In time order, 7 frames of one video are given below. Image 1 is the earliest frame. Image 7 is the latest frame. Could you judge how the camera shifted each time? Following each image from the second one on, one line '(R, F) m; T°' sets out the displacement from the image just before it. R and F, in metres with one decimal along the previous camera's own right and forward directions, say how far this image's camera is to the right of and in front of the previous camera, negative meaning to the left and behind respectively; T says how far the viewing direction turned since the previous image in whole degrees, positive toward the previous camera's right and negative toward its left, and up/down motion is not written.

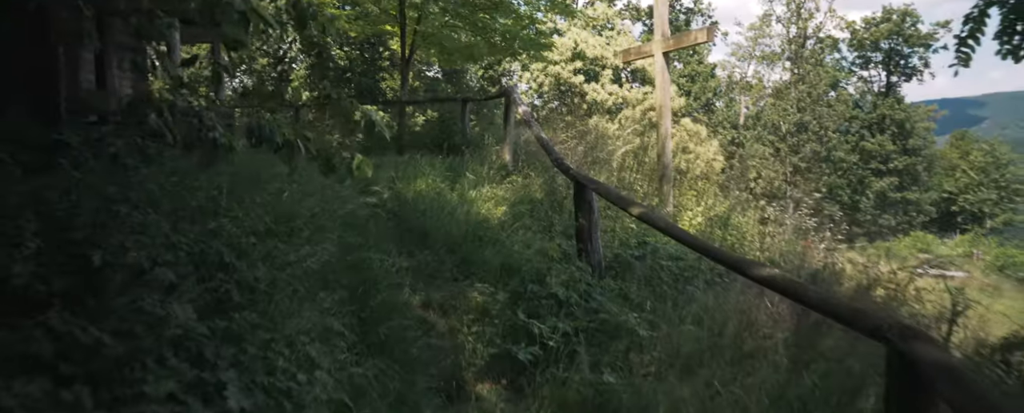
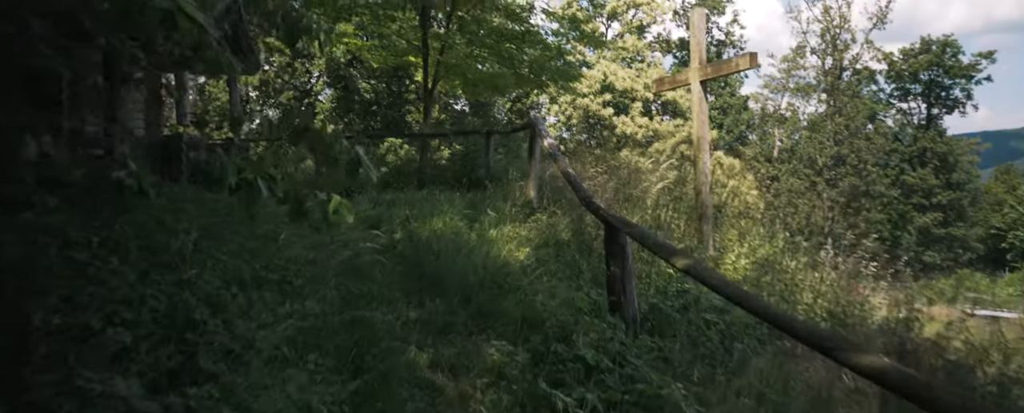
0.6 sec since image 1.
(+0.1, +0.7) m; -3°
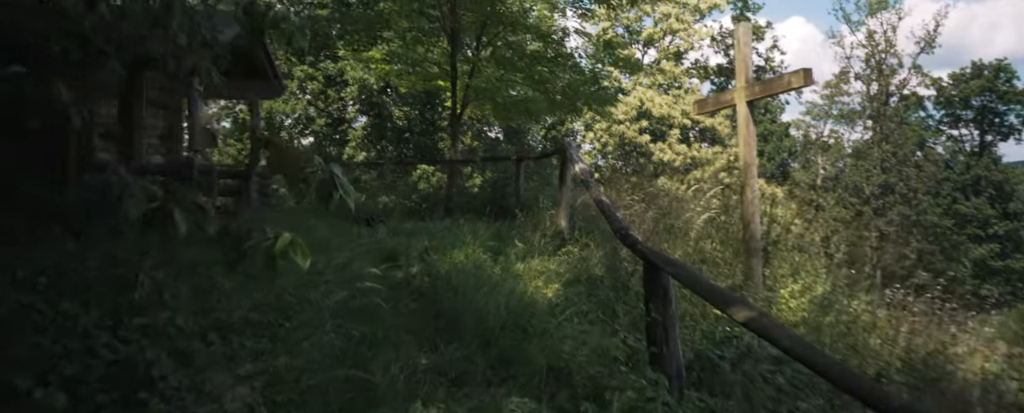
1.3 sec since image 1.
(+0.1, +0.6) m; -3°
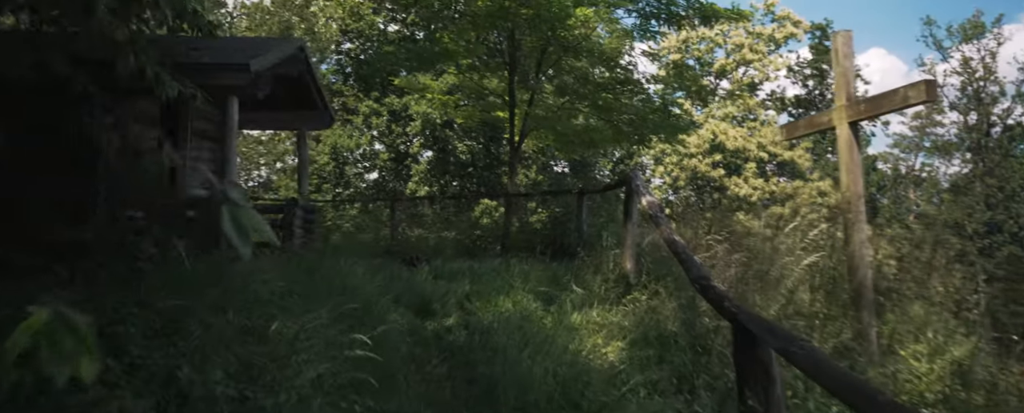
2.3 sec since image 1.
(+0.1, +1.0) m; -7°
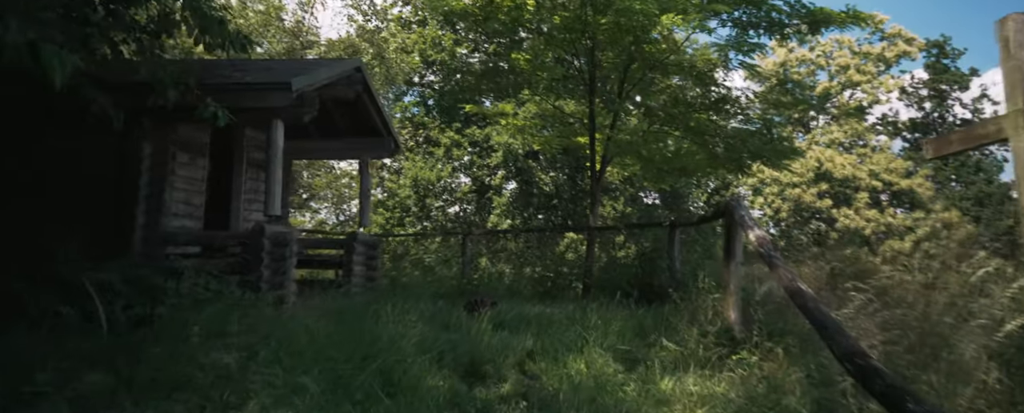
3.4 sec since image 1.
(+0.1, +1.1) m; -9°
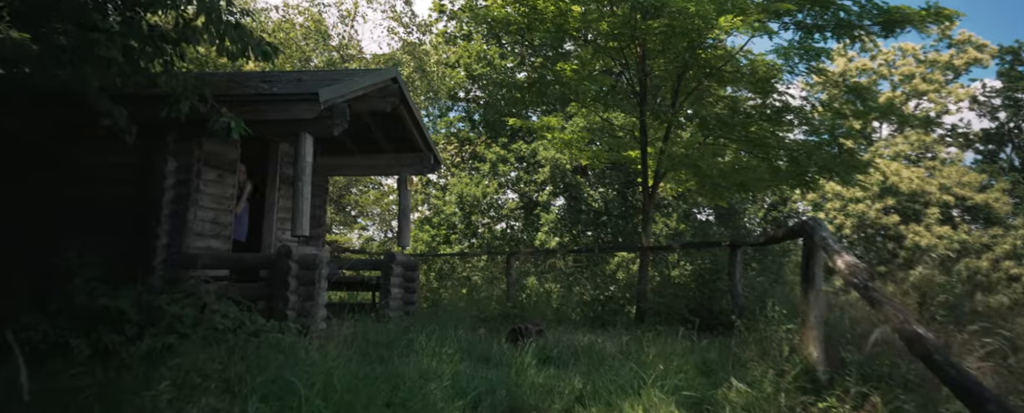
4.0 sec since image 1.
(0.0, +0.6) m; -5°
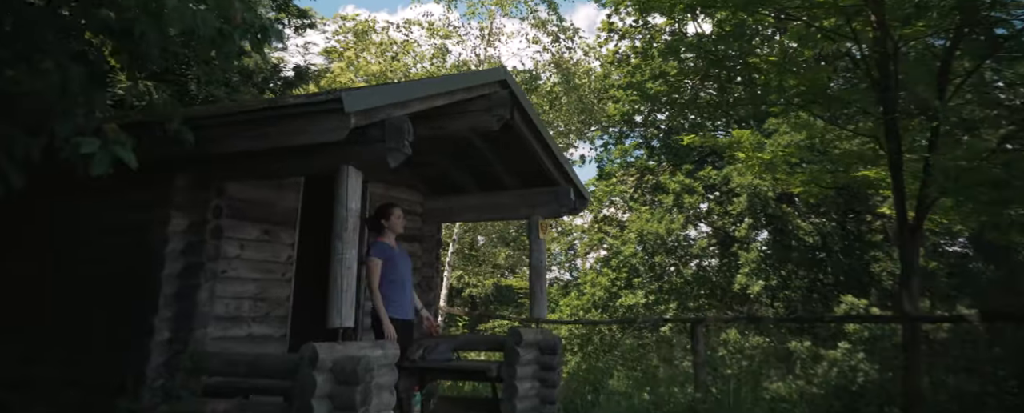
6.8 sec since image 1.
(+0.1, +2.5) m; -18°
